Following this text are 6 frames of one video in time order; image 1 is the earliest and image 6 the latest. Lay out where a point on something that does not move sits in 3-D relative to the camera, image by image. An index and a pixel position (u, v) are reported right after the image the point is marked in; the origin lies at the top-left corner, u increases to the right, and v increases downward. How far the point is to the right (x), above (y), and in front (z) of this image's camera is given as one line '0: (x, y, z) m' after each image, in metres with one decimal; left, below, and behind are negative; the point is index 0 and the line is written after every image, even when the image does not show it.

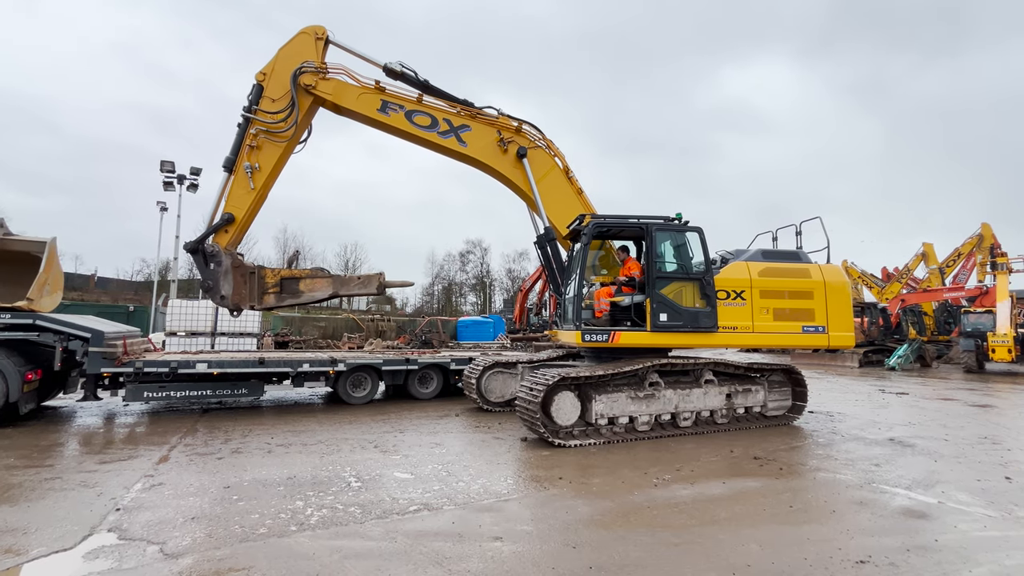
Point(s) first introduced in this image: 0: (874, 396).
0: (+7.9, -2.4, +10.0) m
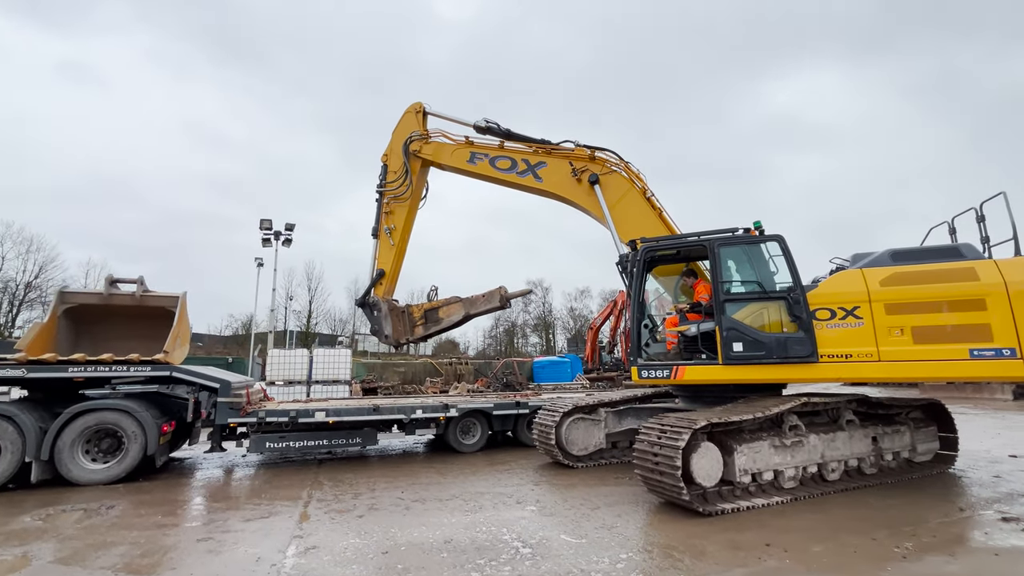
0: (+10.1, -2.7, +8.2) m
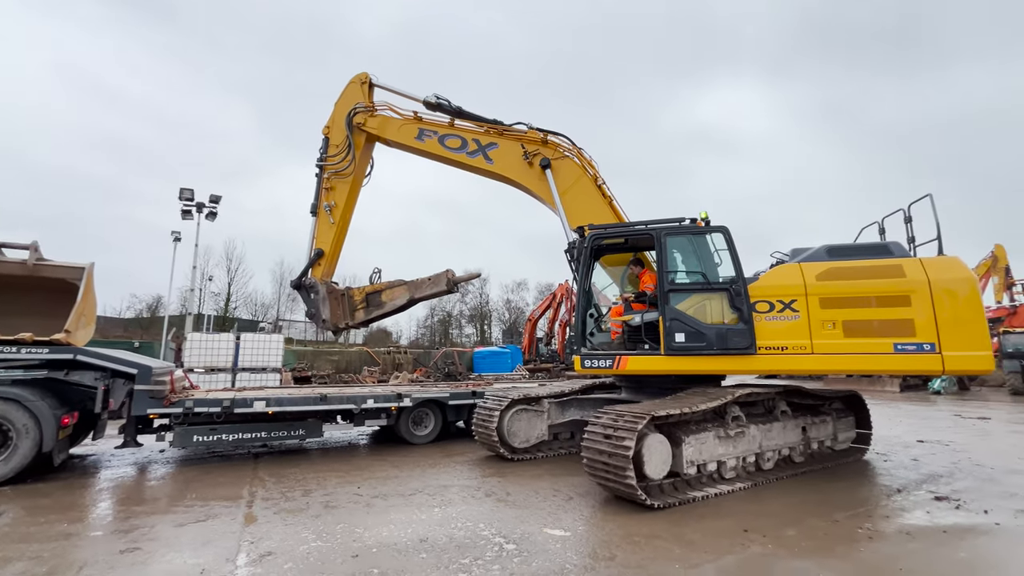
0: (+9.2, -2.8, +9.4) m
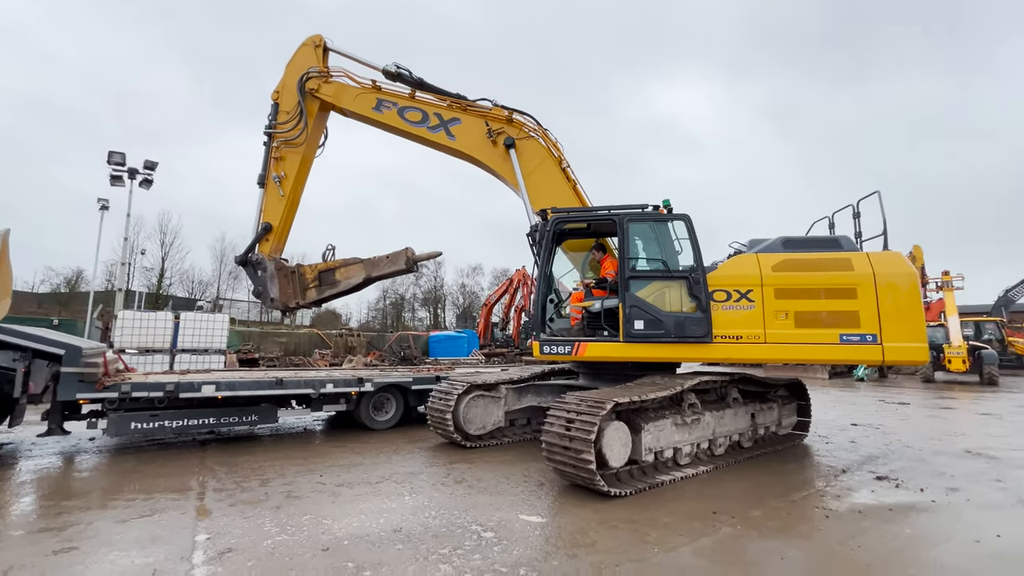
0: (+8.3, -2.7, +10.3) m
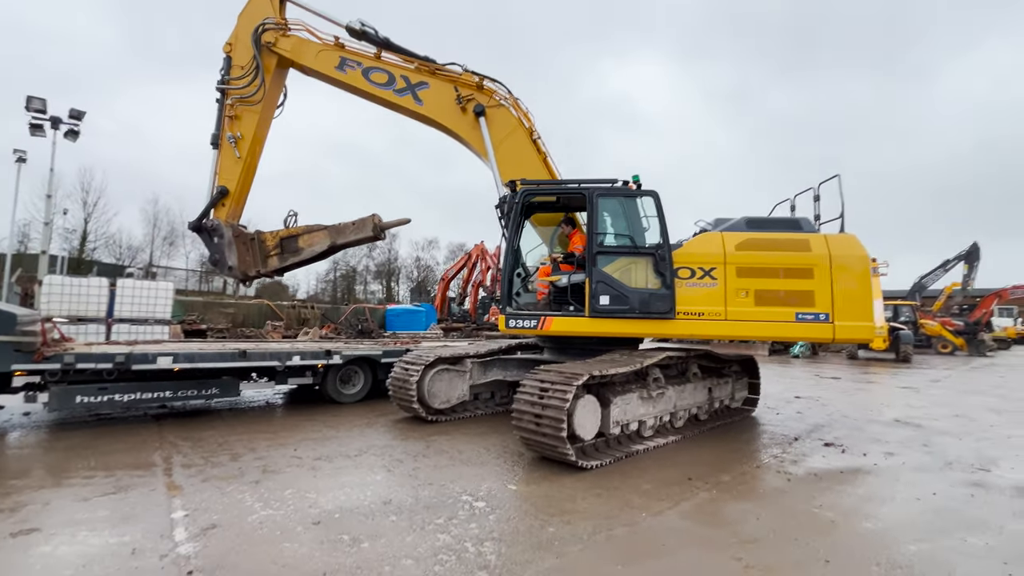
0: (+7.5, -2.3, +11.2) m
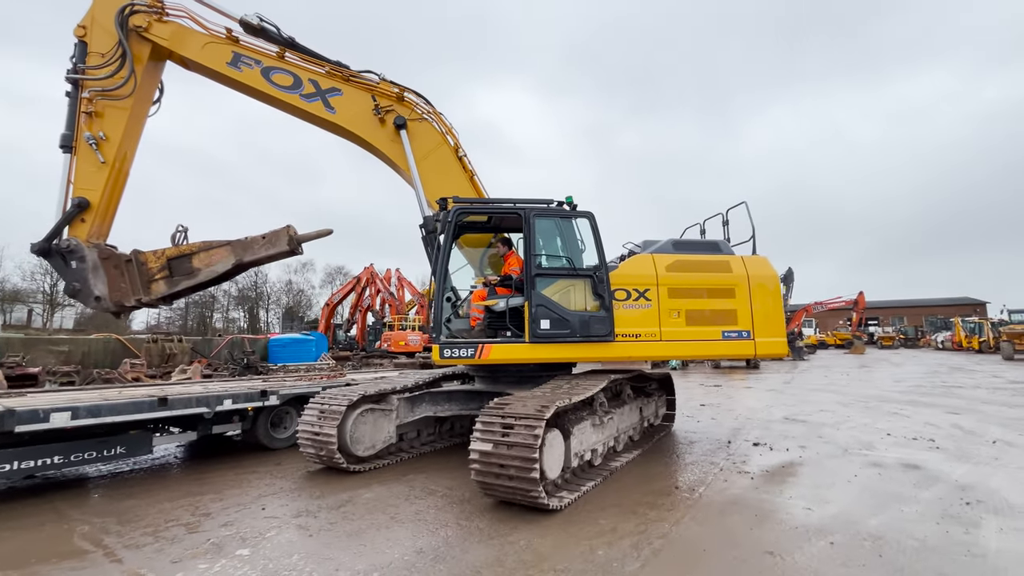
0: (+5.4, -2.9, +12.8) m
